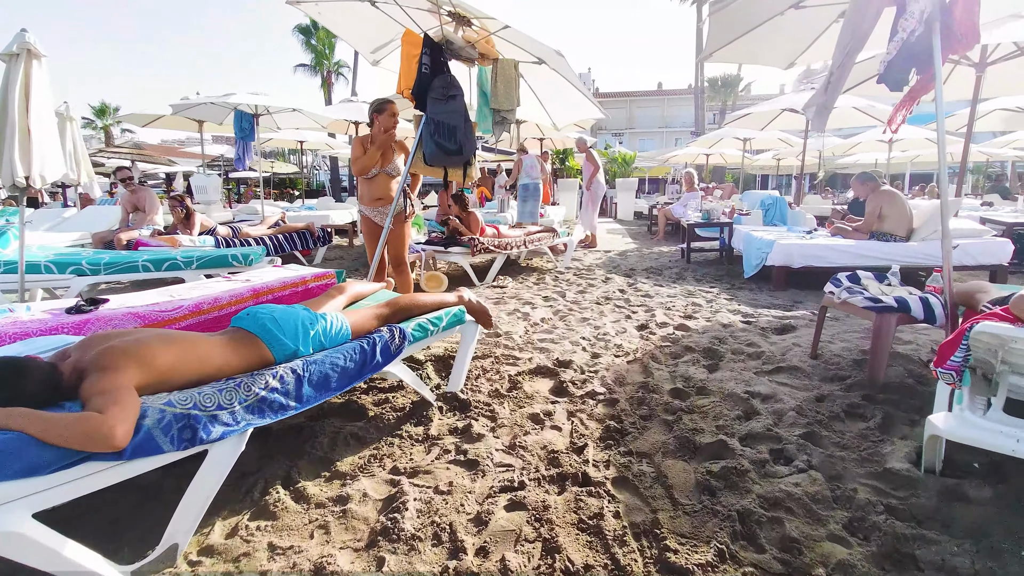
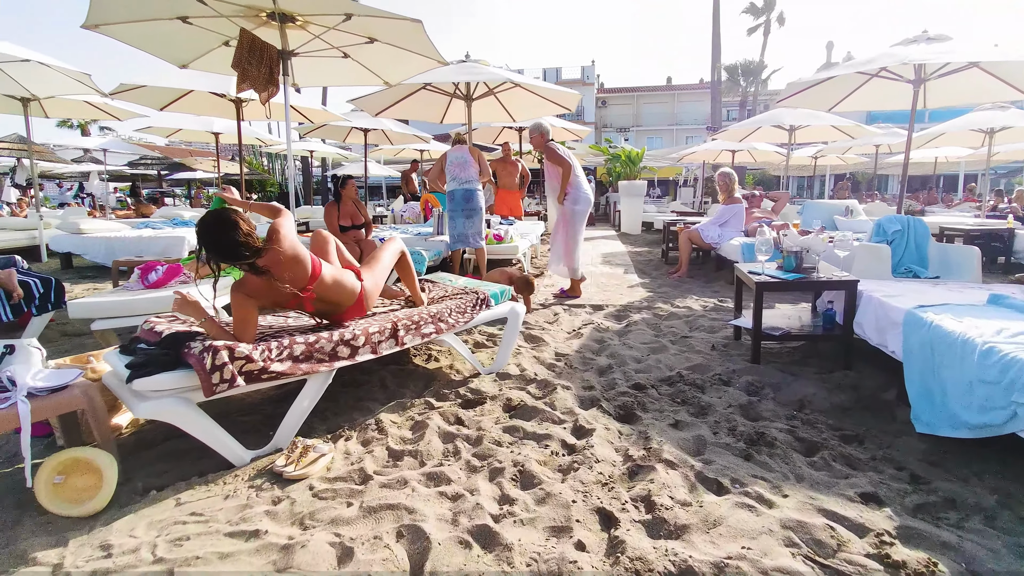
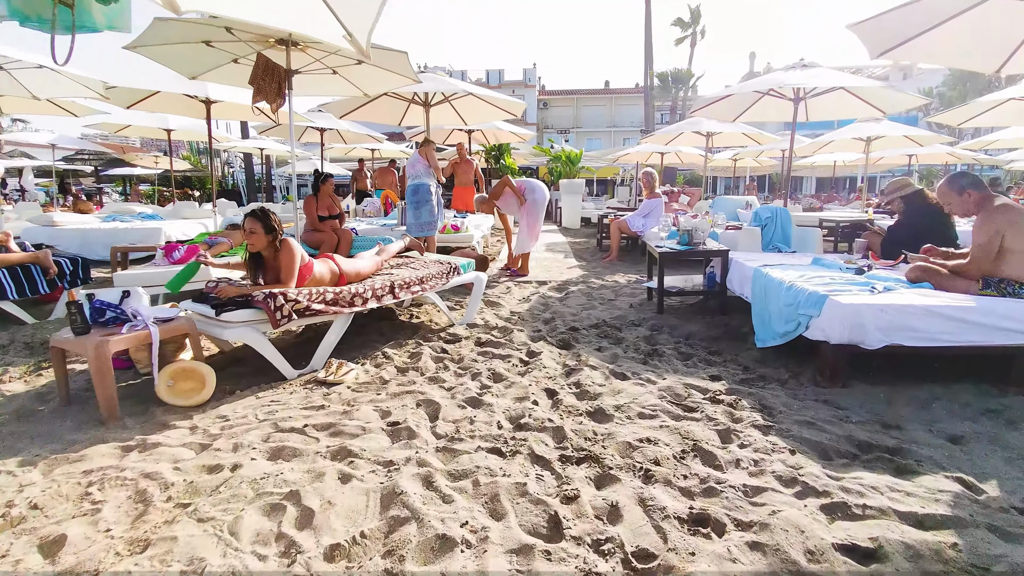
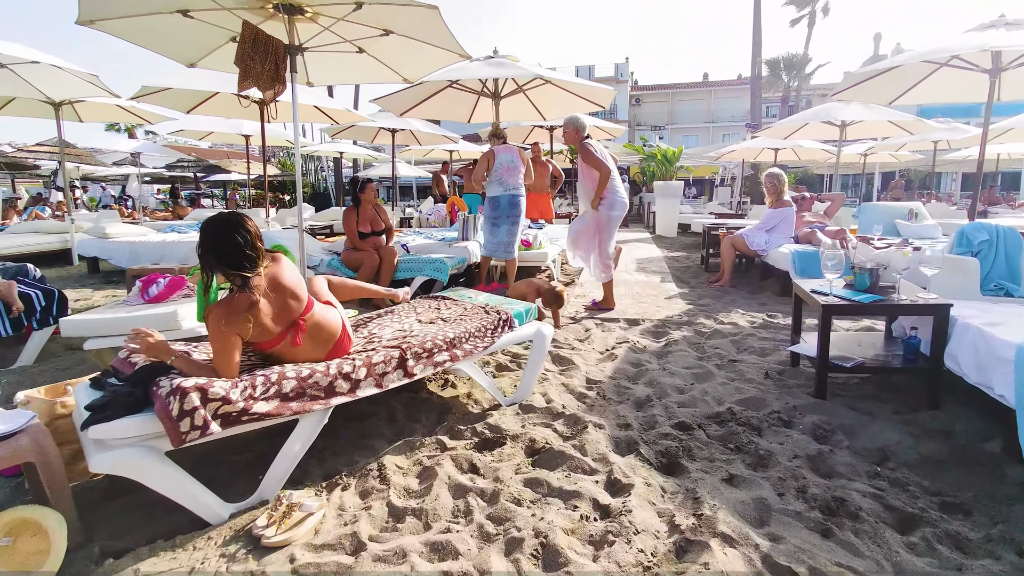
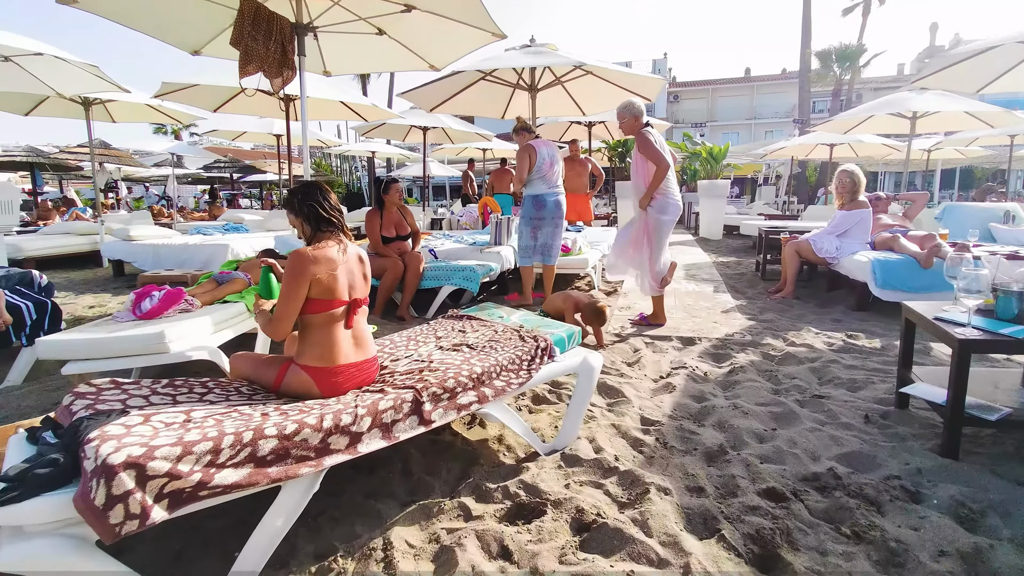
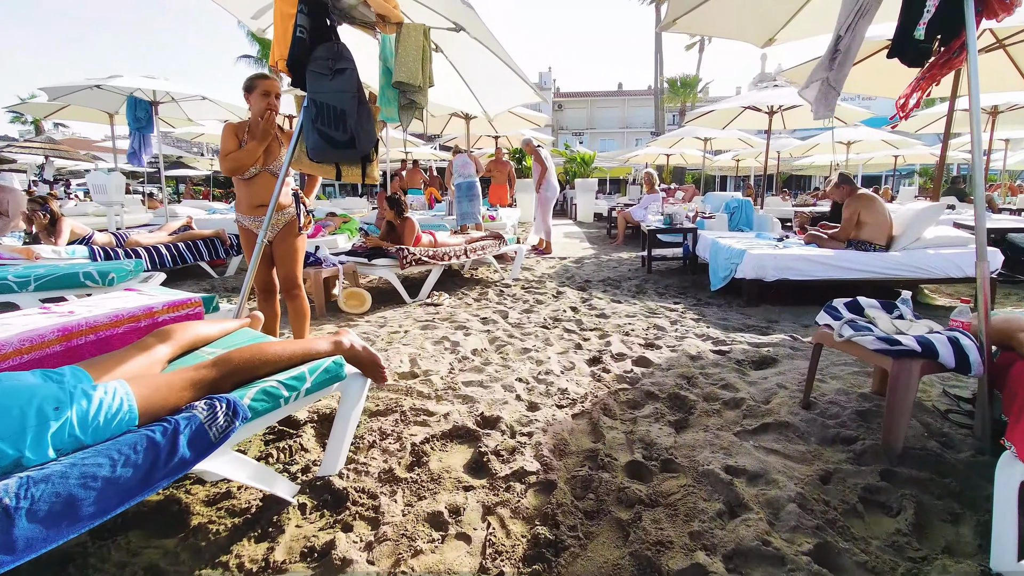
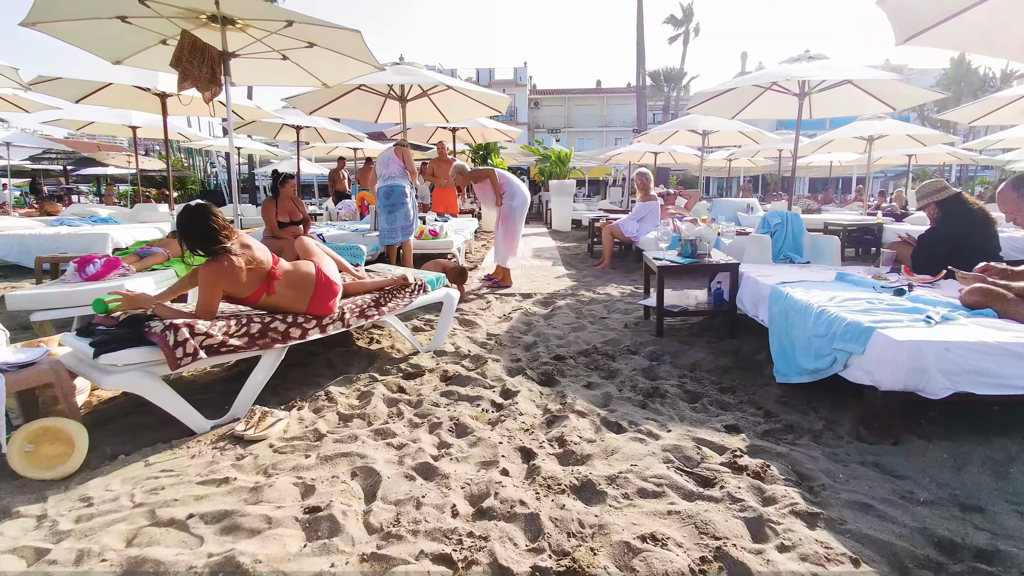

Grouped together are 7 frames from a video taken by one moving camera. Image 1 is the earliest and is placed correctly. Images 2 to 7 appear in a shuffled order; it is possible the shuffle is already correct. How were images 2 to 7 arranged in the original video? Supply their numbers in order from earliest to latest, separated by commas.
6, 3, 7, 2, 4, 5
